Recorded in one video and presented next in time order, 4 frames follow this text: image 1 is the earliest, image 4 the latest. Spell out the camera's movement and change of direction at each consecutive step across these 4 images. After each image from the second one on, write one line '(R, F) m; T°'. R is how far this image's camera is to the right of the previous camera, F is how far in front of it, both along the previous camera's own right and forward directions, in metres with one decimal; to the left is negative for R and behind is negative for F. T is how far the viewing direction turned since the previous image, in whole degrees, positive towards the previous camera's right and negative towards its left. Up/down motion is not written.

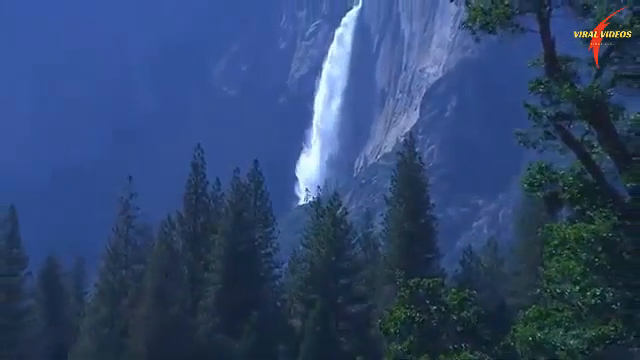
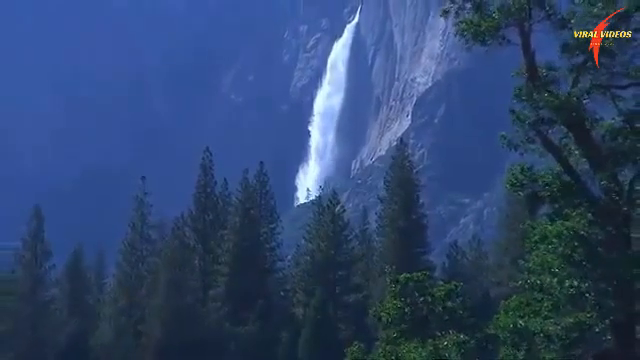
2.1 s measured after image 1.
(+0.2, -1.6) m; 0°
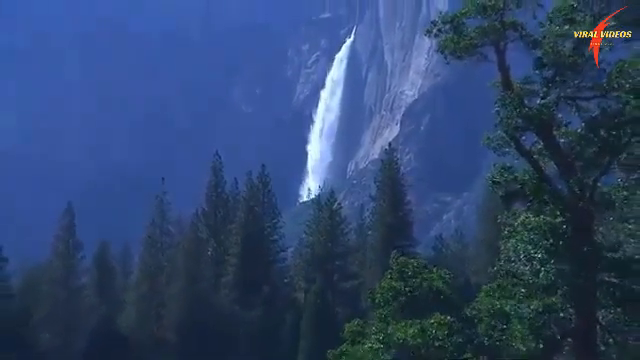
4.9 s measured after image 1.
(+0.1, -2.6) m; 0°
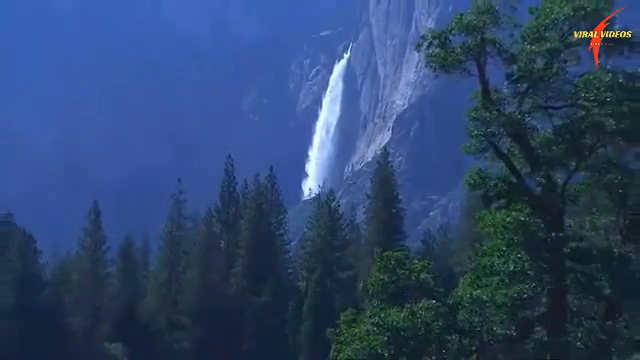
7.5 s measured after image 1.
(0.0, -2.6) m; 0°
